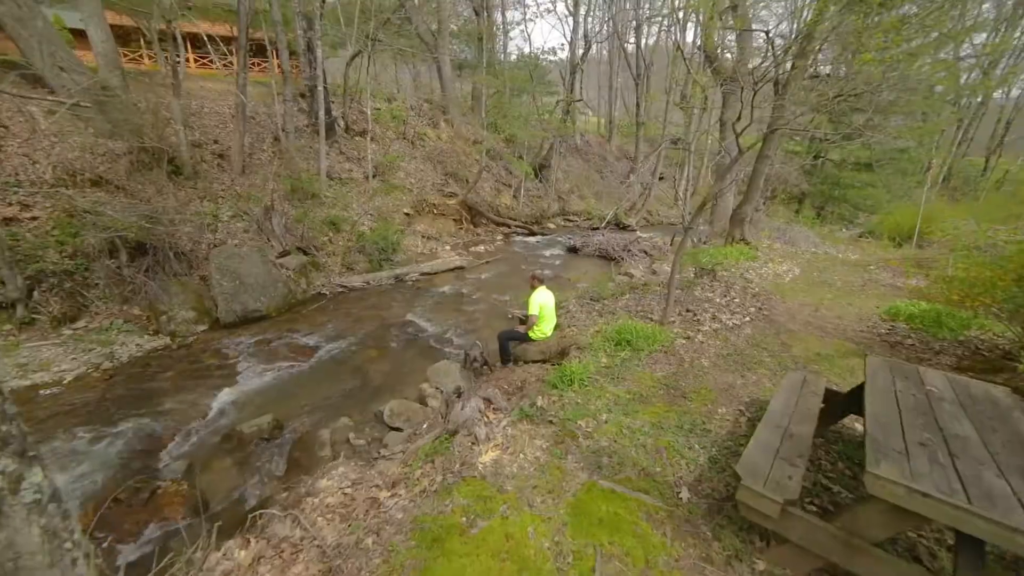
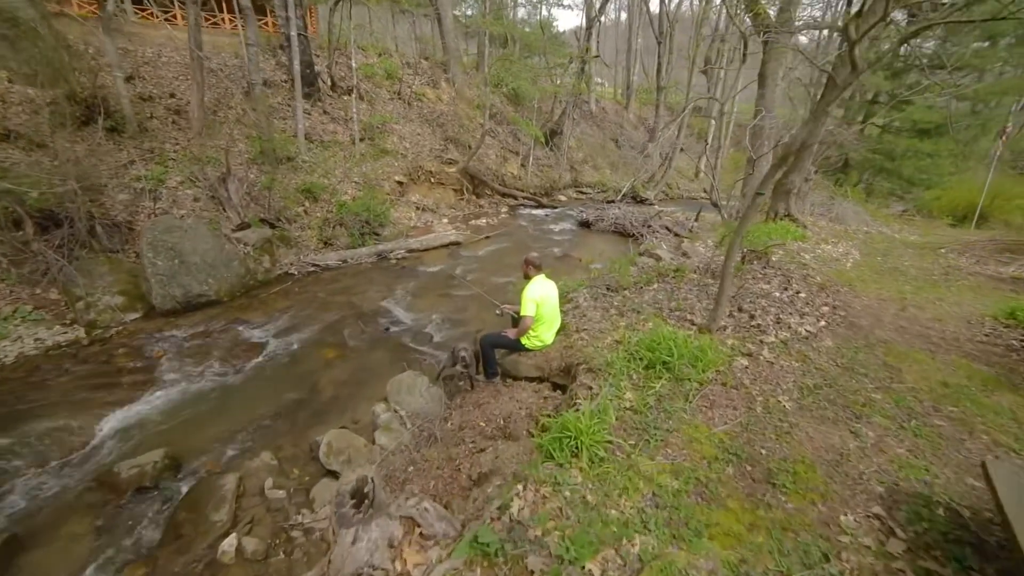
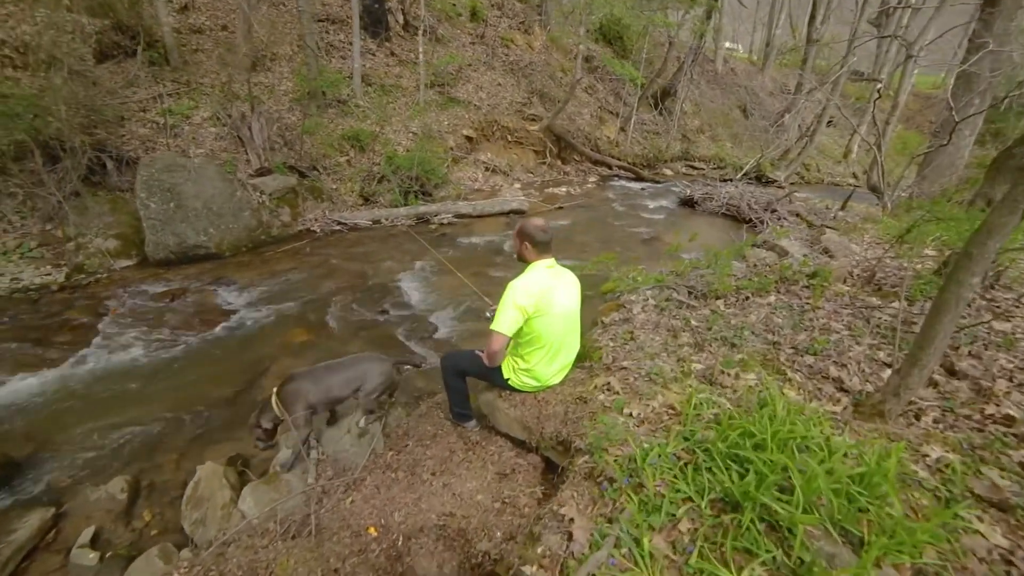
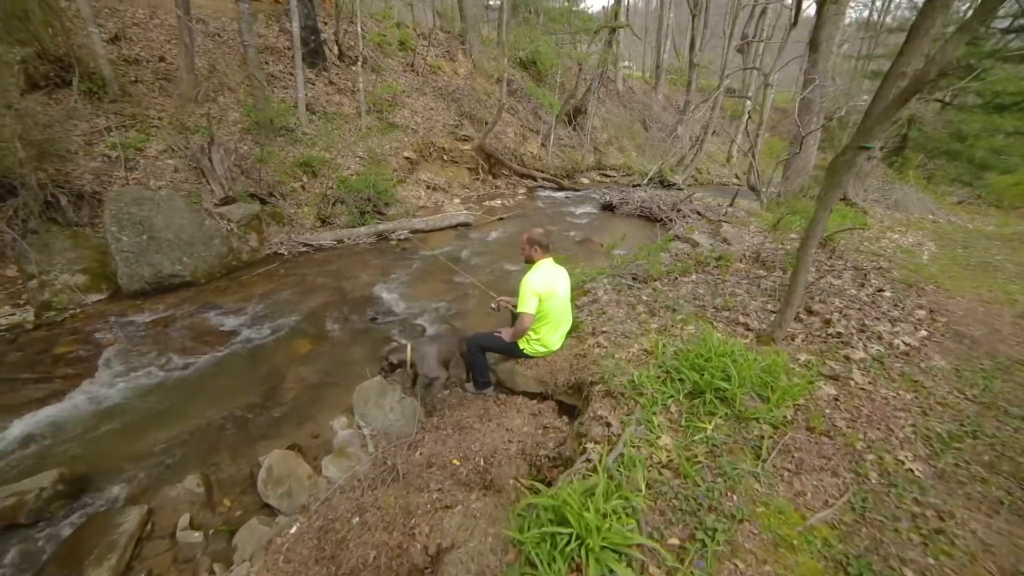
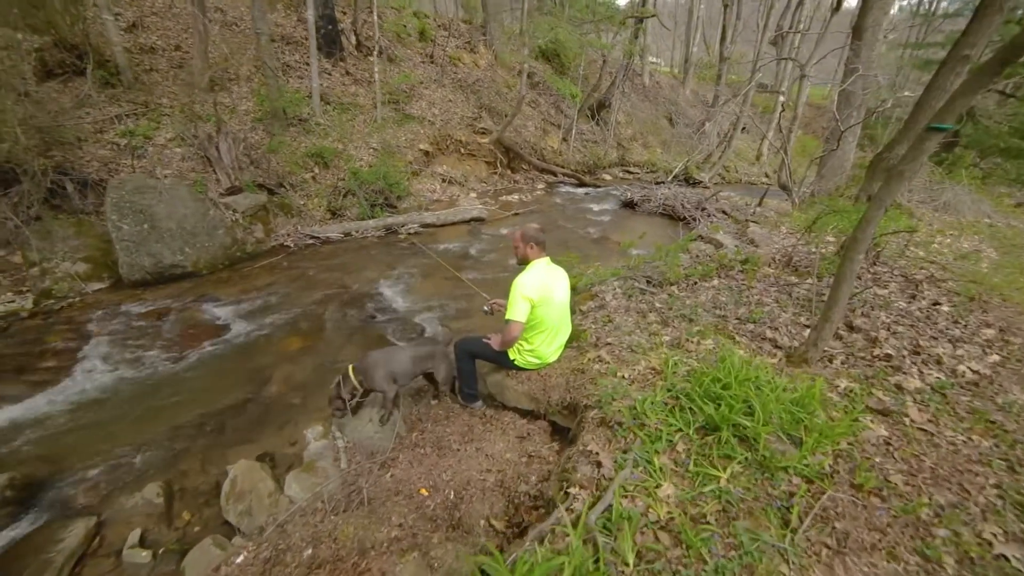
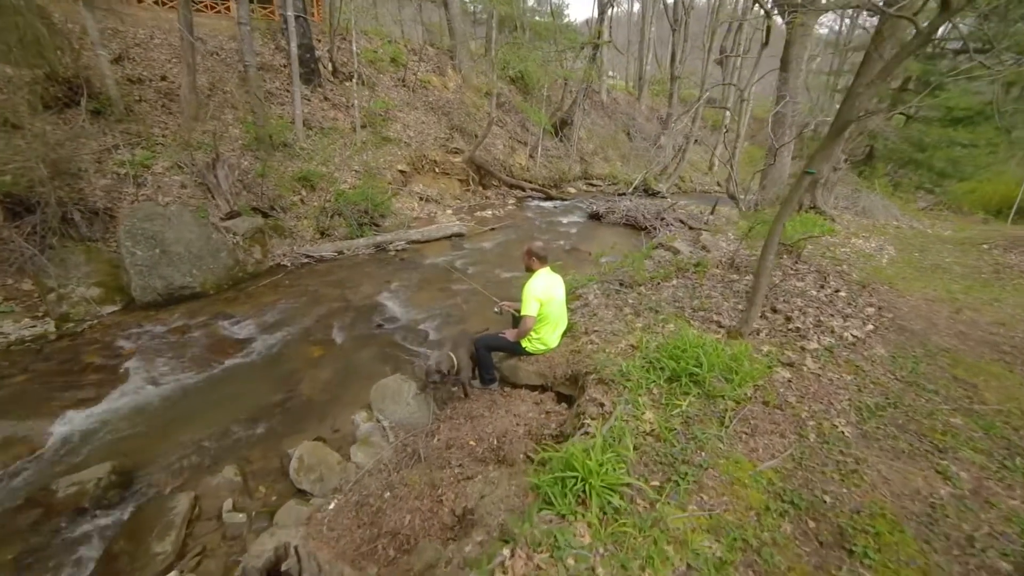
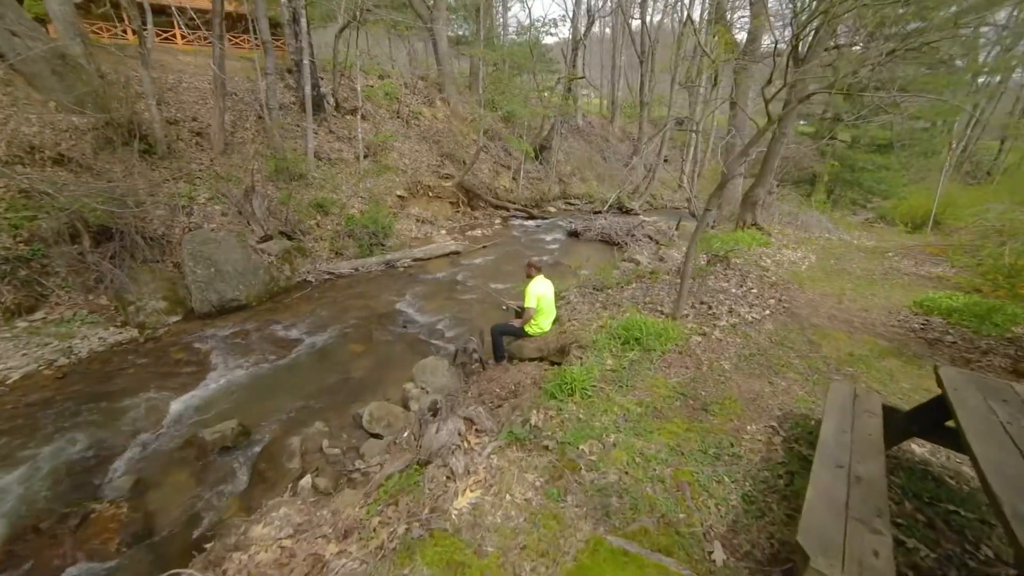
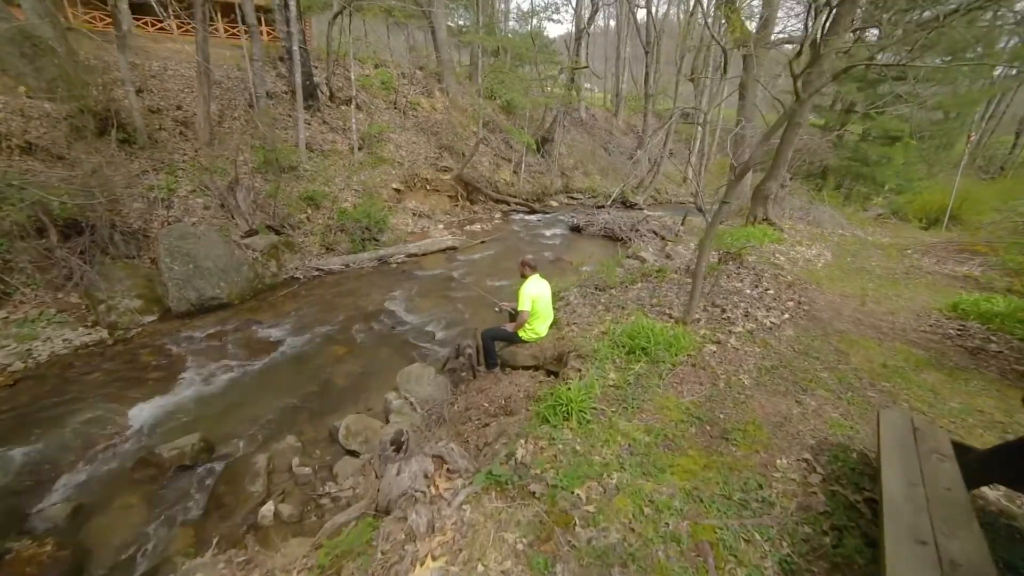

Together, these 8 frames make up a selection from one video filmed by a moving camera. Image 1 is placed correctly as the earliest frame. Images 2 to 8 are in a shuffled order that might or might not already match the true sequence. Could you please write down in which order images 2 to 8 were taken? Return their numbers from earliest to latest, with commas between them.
7, 8, 2, 6, 4, 5, 3
